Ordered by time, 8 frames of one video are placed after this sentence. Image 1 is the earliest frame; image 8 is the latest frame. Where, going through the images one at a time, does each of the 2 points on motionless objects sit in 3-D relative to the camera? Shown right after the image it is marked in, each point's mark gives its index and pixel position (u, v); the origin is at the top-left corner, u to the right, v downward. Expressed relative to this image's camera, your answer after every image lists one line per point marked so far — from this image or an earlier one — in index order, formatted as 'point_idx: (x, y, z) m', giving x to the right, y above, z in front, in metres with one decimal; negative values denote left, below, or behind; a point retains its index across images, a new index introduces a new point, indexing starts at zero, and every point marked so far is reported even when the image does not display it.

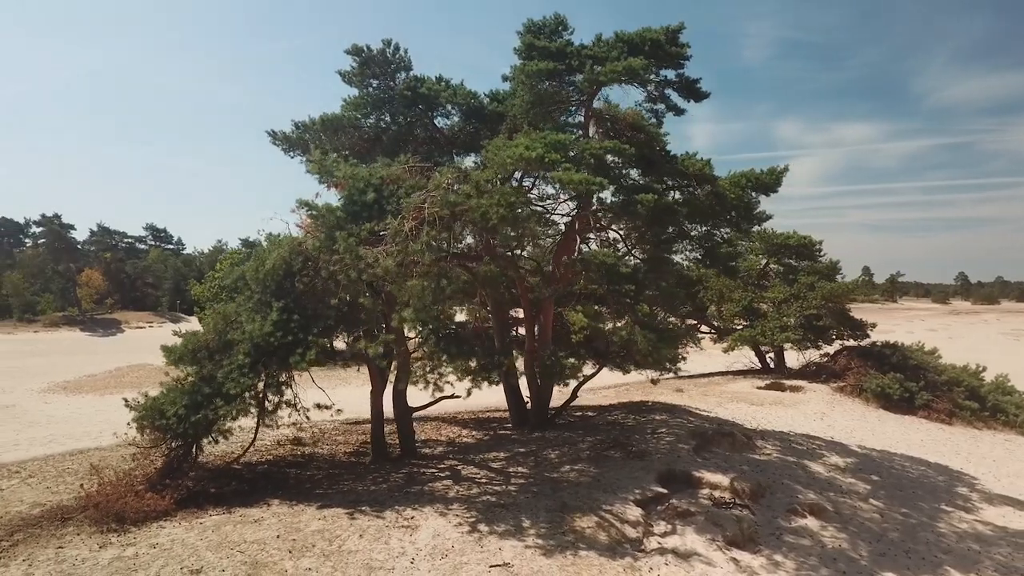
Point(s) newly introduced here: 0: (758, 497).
0: (+3.5, -3.0, +8.3) m
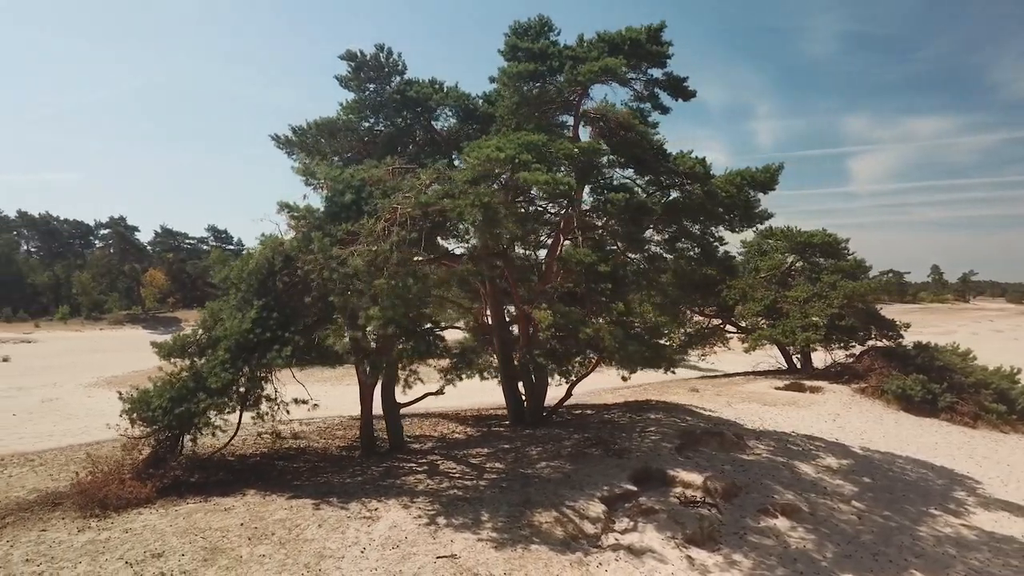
0: (+3.1, -2.9, +8.2) m
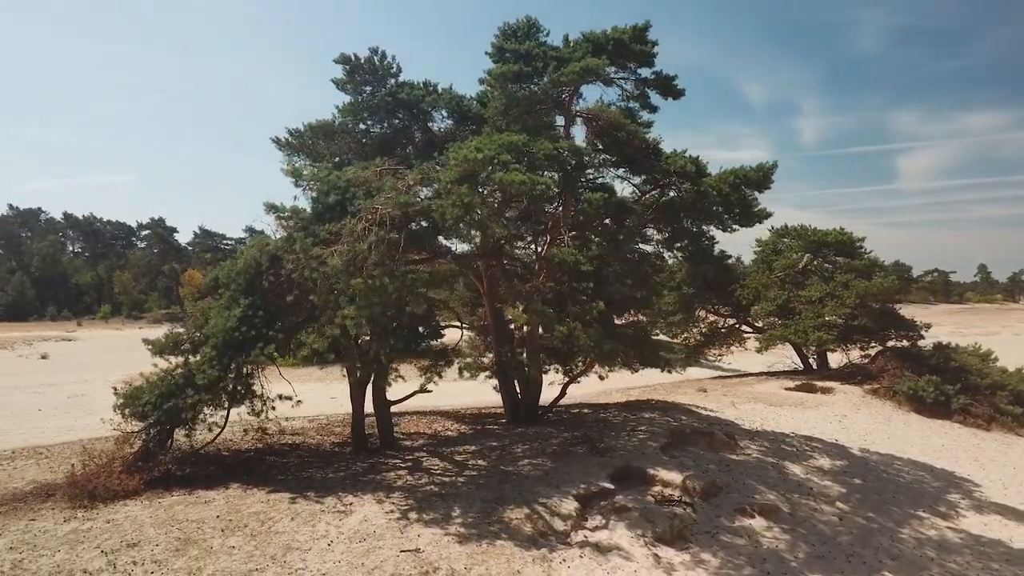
0: (+2.8, -2.9, +8.1) m
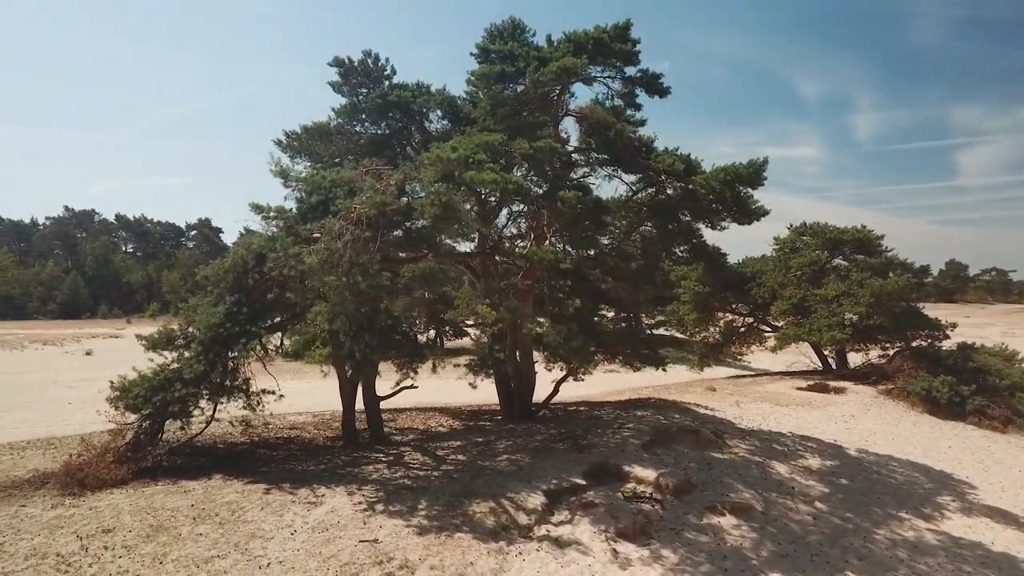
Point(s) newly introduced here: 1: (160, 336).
0: (+2.4, -2.9, +8.1) m
1: (-5.9, -0.8, +9.7) m
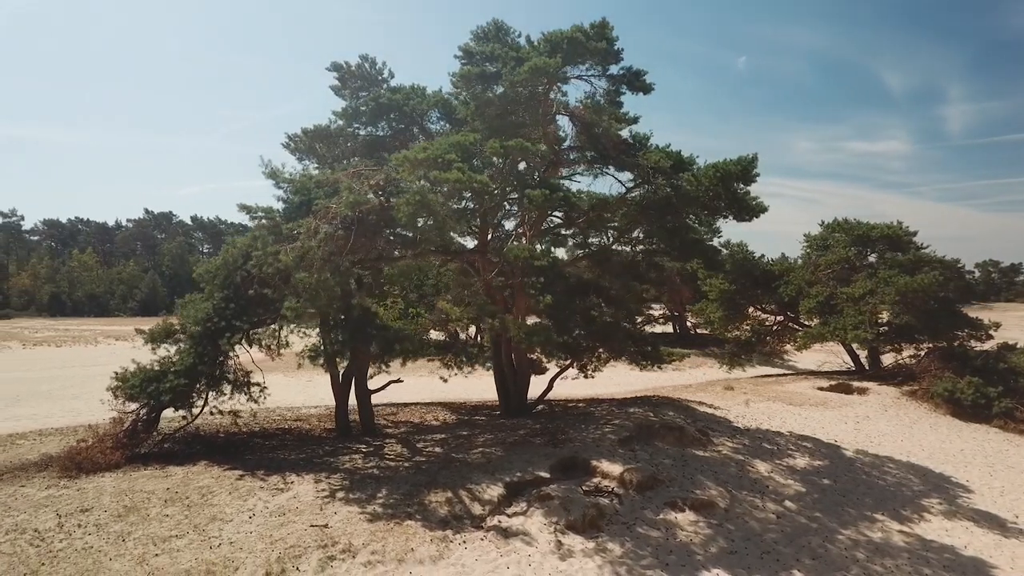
0: (+1.8, -2.8, +8.1) m
1: (-6.2, -0.8, +10.3) m
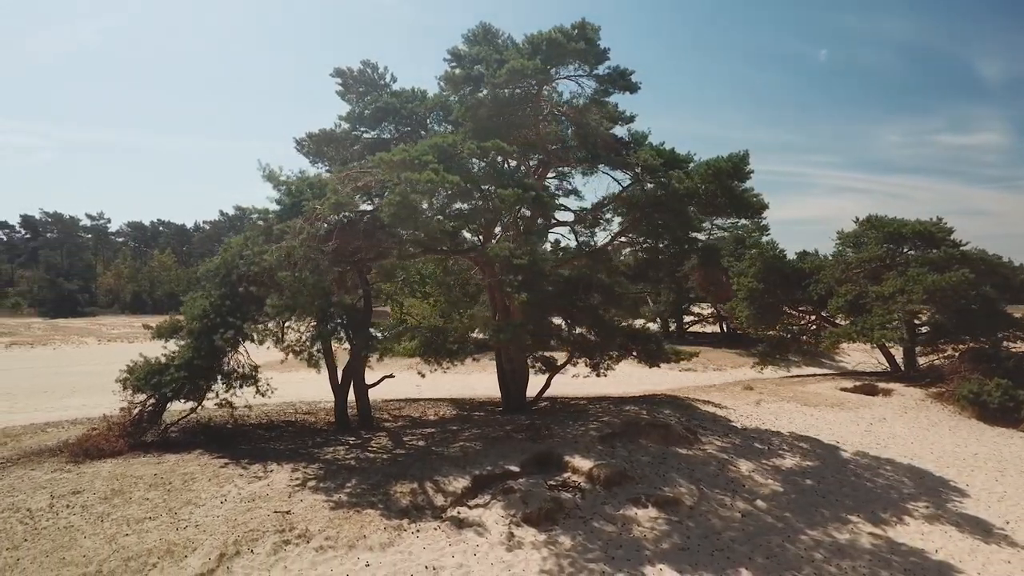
0: (+1.4, -2.7, +8.2) m
1: (-6.5, -0.7, +10.9) m
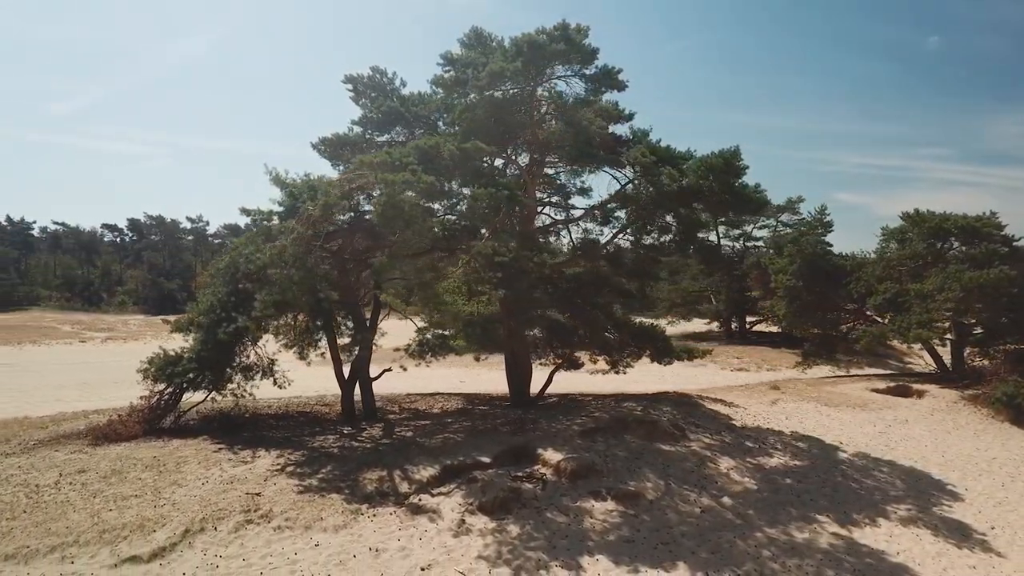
0: (+0.9, -2.7, +8.3) m
1: (-6.7, -0.7, +11.7) m
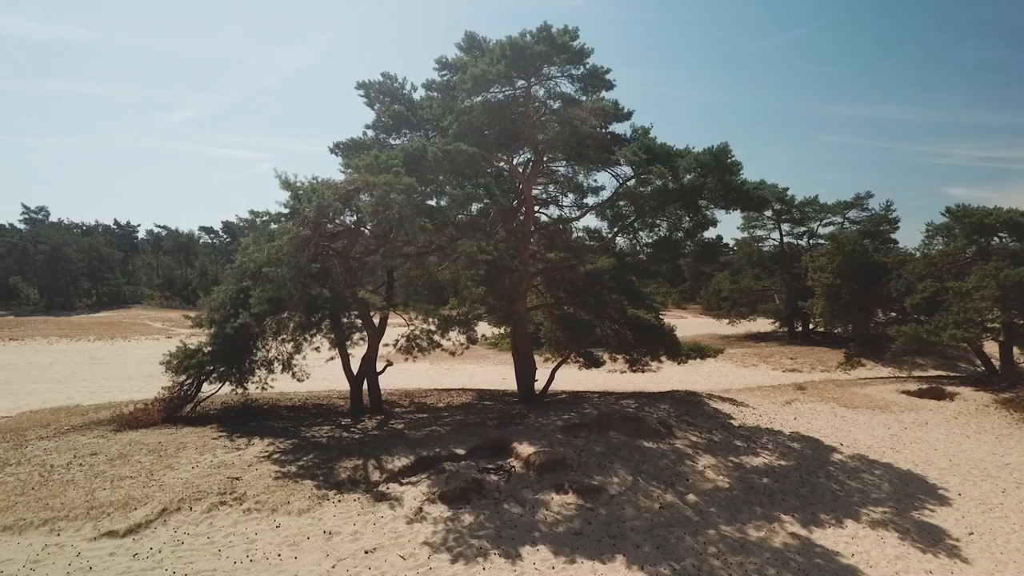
0: (+0.5, -2.7, +8.5) m
1: (-6.9, -0.7, +12.6) m
